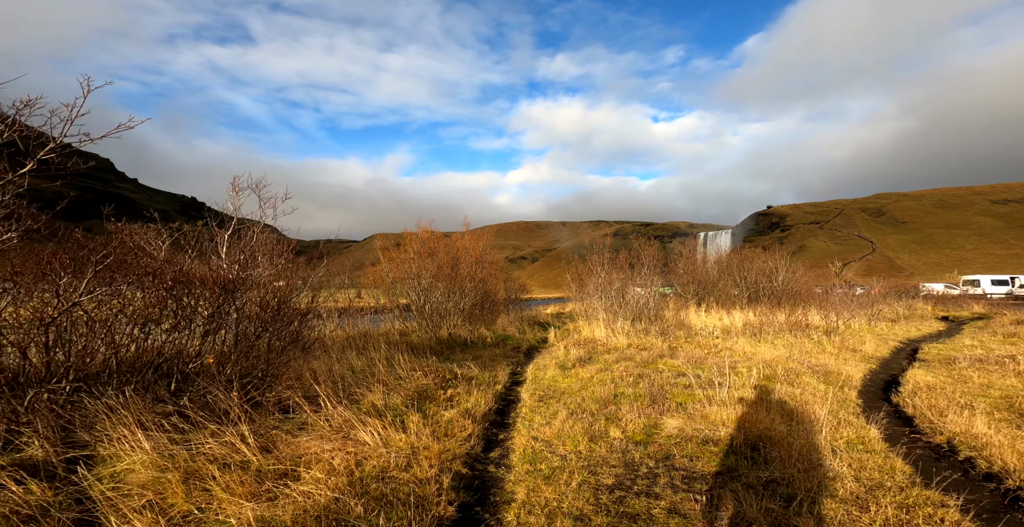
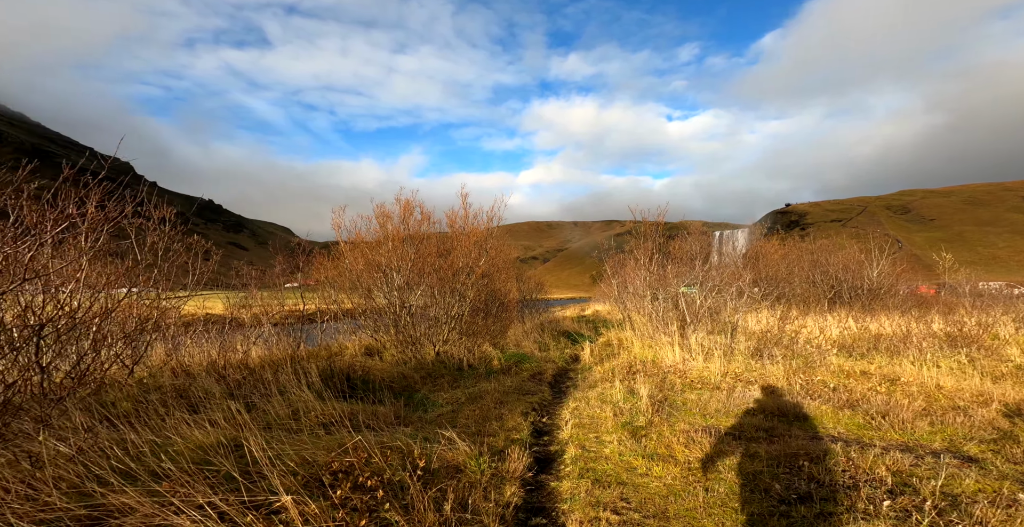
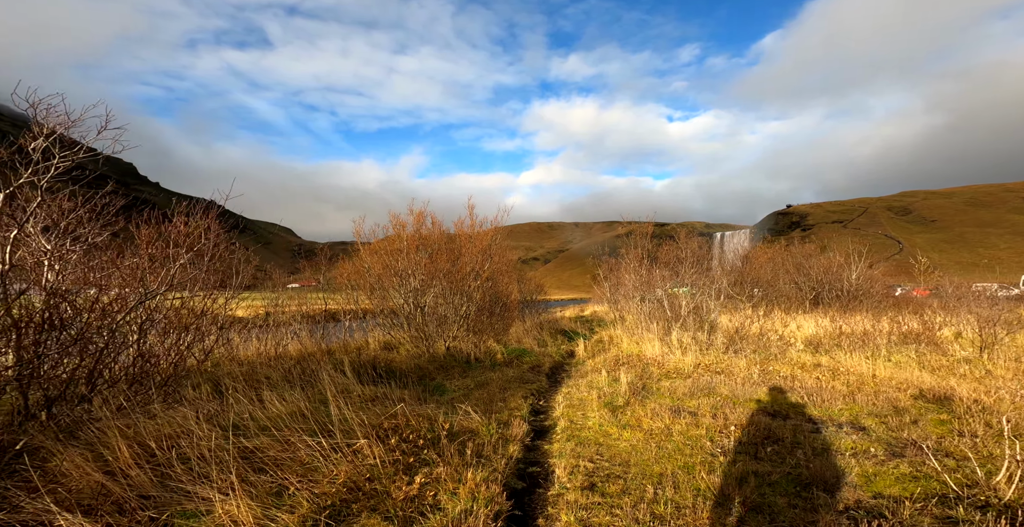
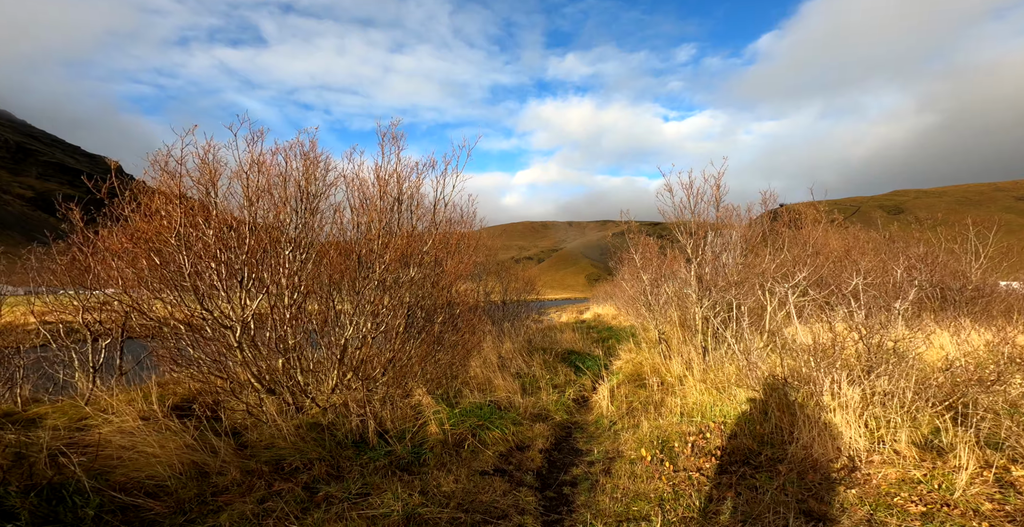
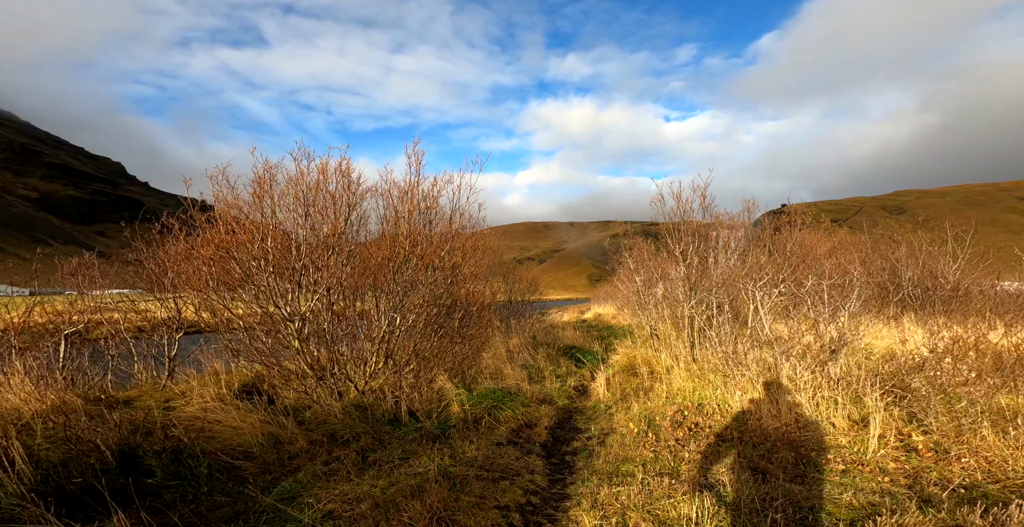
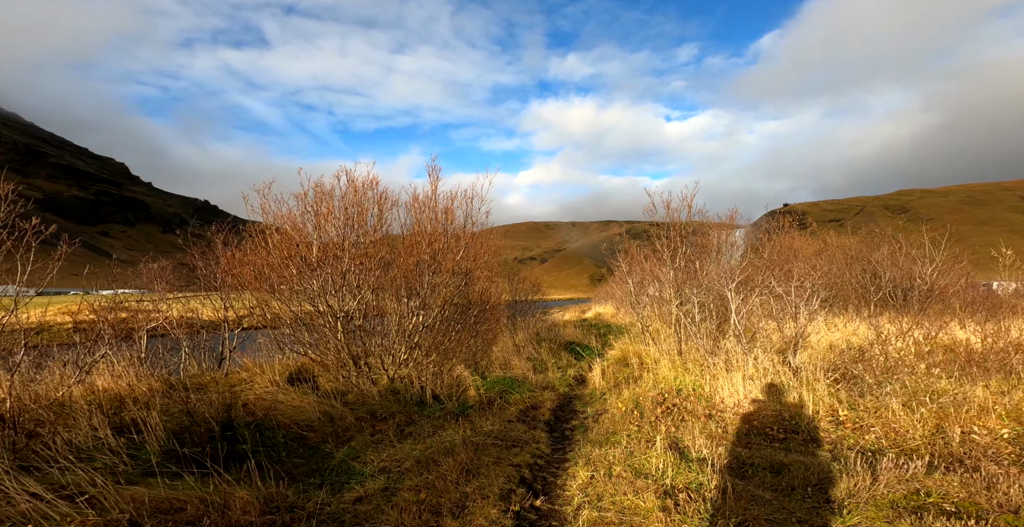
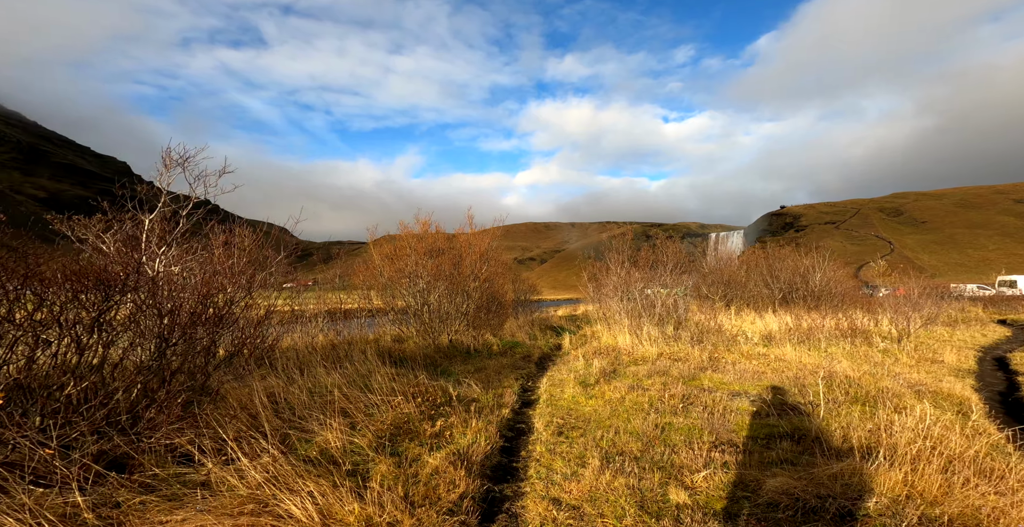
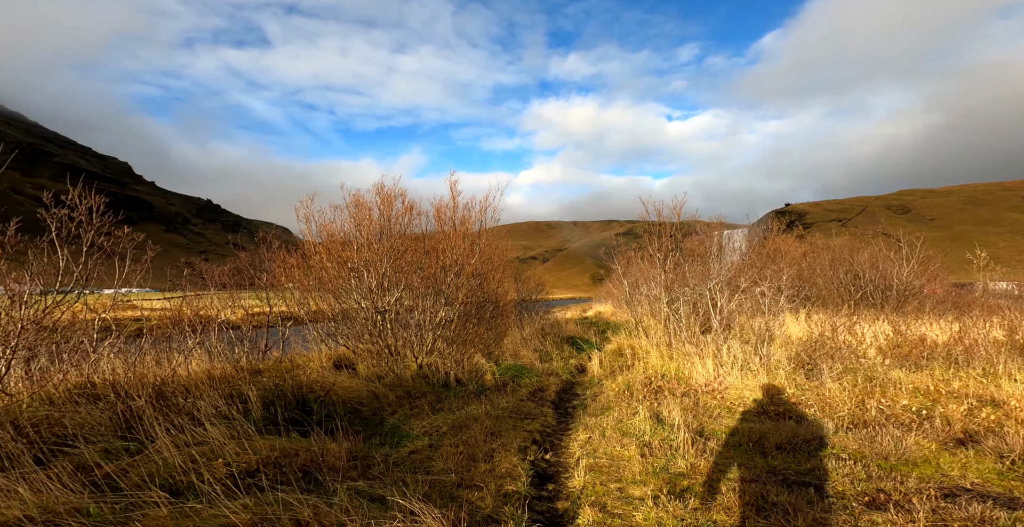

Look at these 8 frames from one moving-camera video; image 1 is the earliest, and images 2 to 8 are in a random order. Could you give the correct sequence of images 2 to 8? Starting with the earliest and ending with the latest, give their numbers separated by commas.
7, 3, 2, 8, 6, 5, 4
